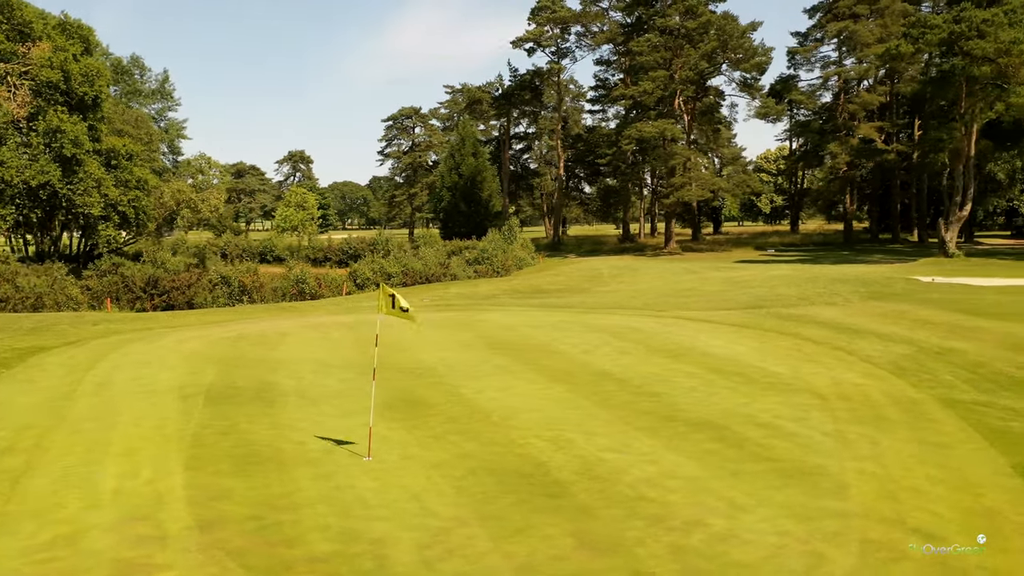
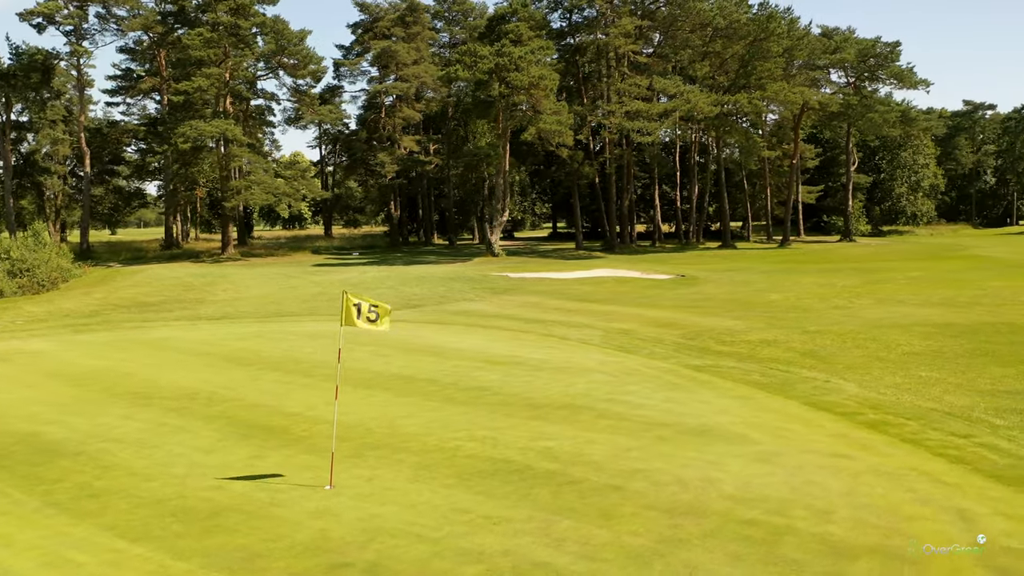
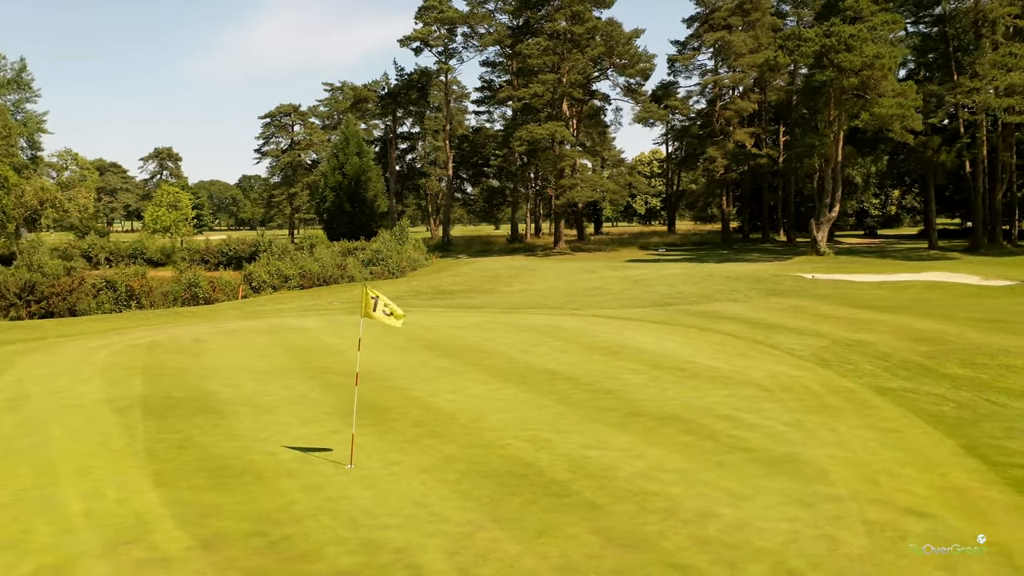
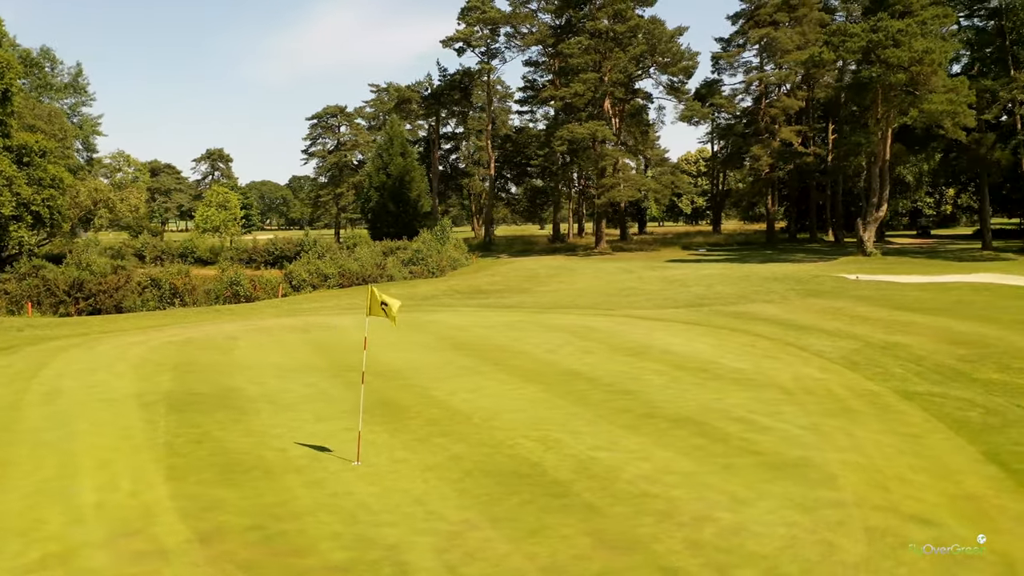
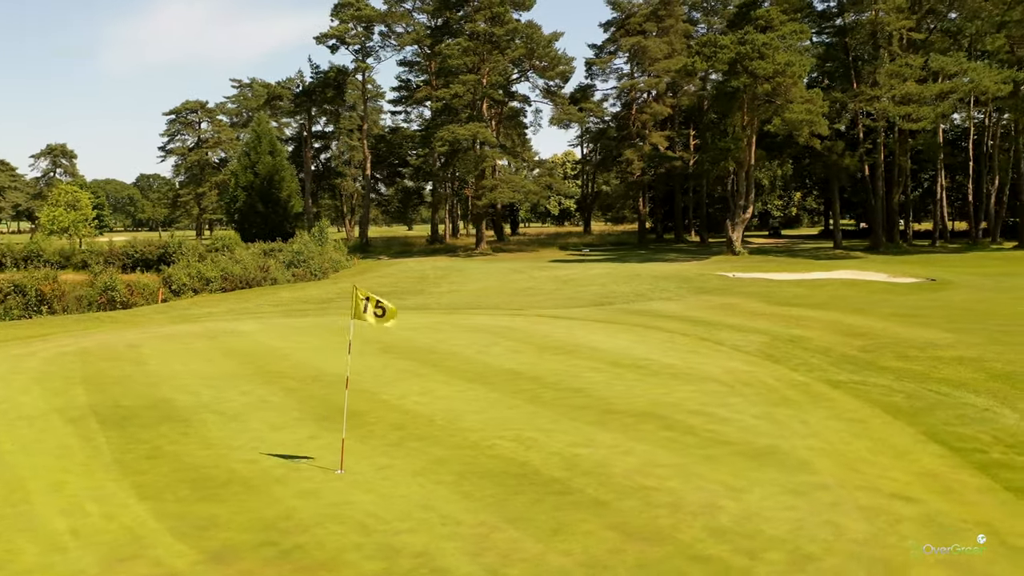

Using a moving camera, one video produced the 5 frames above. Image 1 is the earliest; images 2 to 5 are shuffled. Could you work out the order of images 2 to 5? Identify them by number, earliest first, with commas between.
4, 3, 5, 2
